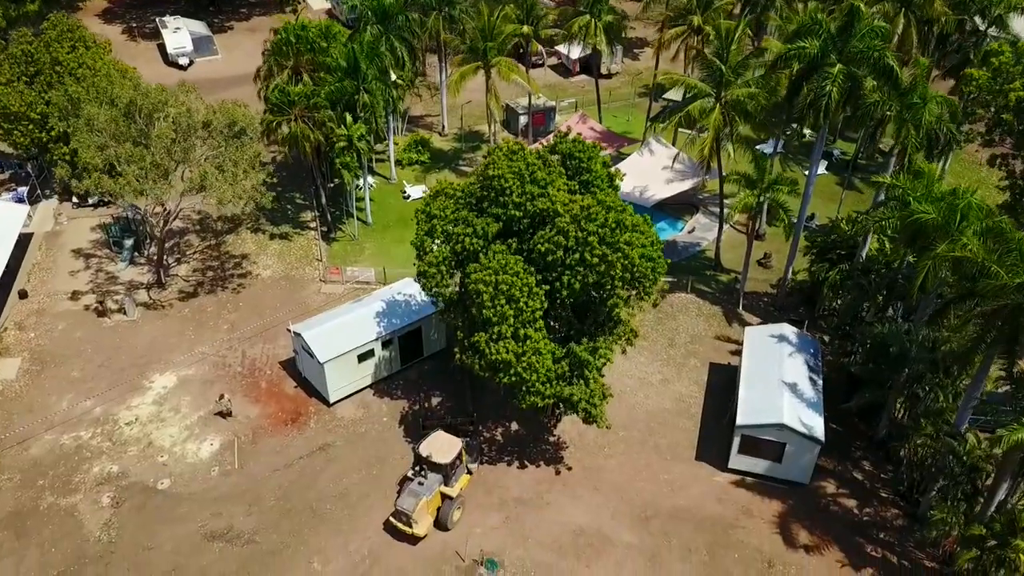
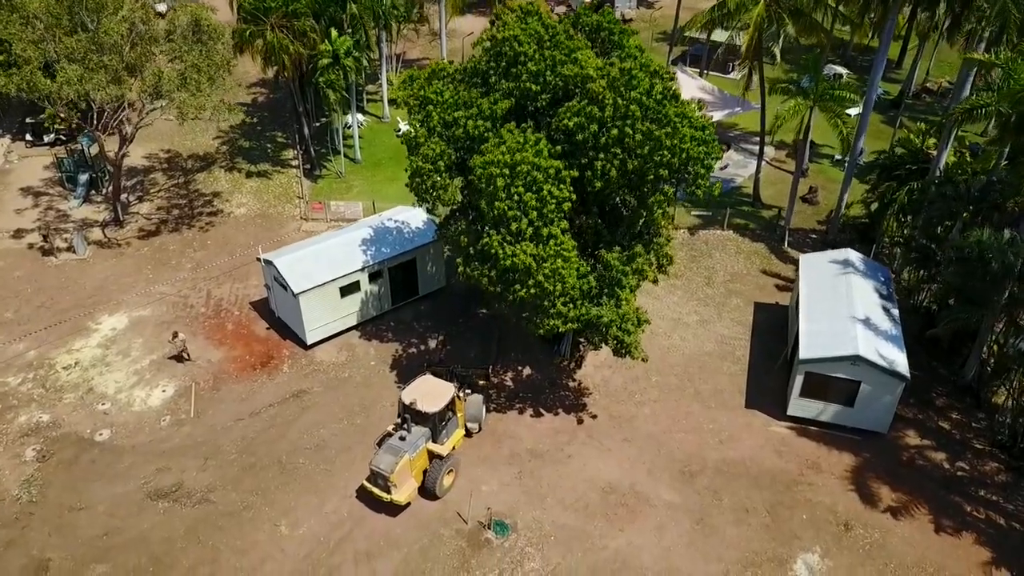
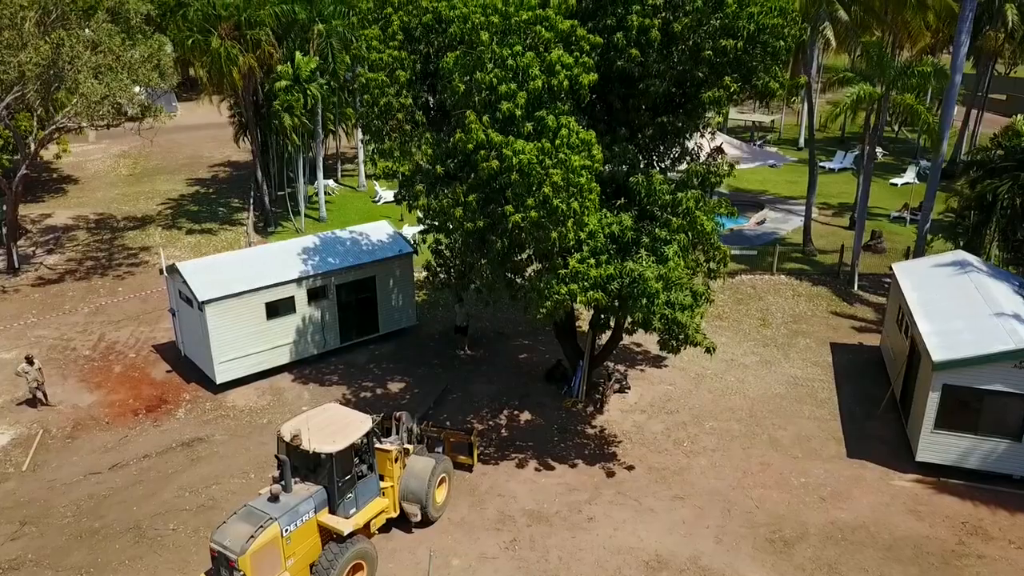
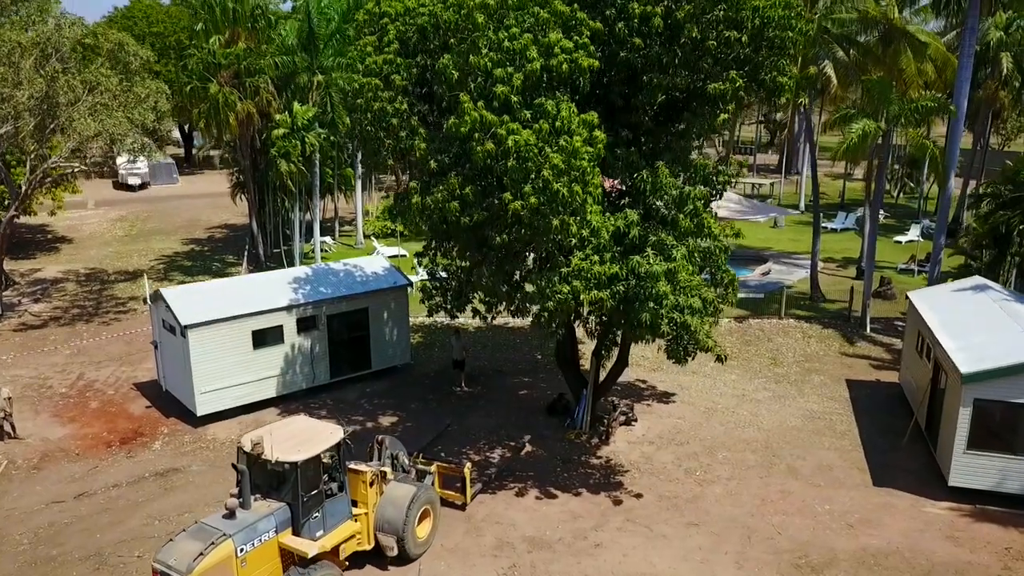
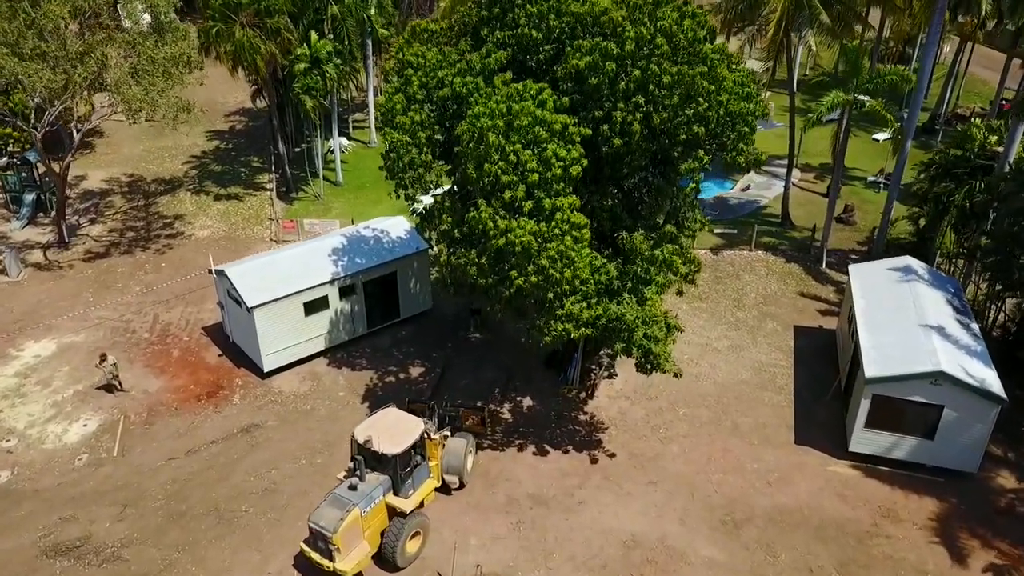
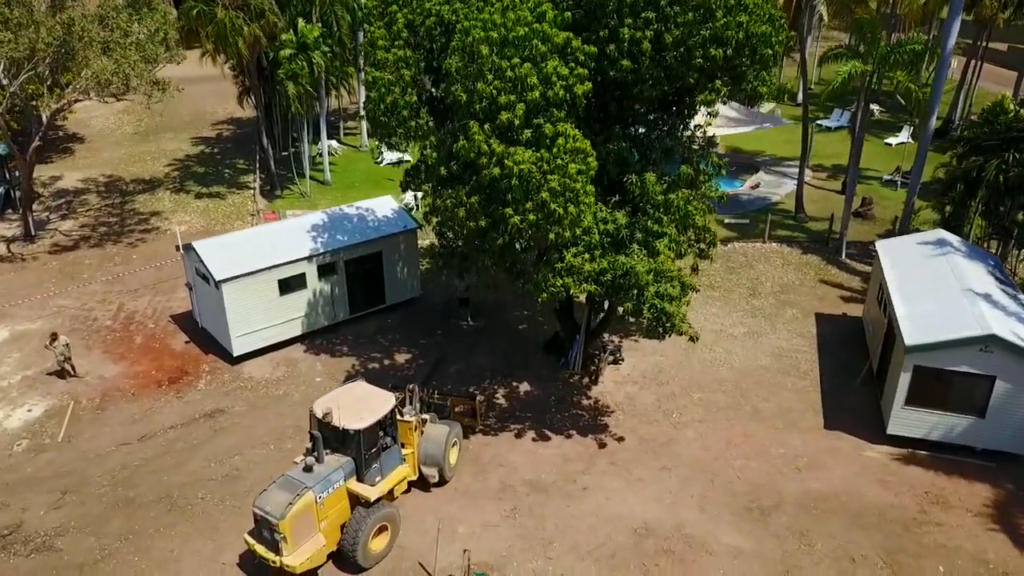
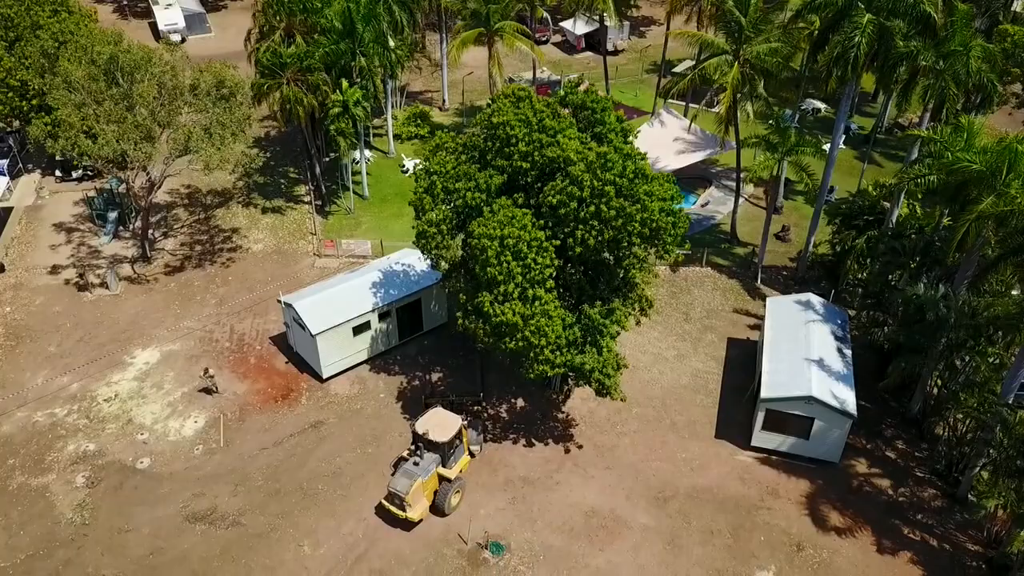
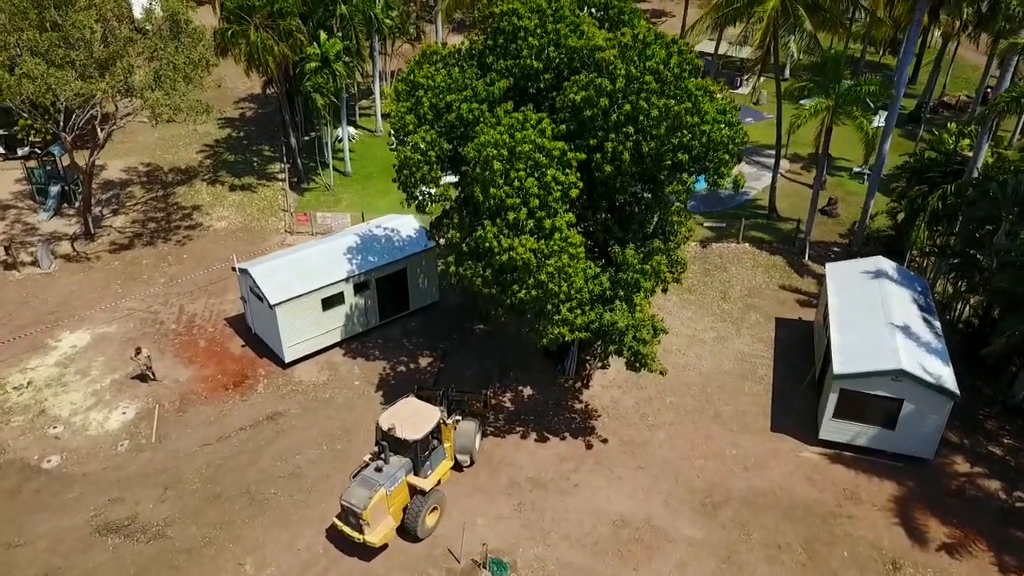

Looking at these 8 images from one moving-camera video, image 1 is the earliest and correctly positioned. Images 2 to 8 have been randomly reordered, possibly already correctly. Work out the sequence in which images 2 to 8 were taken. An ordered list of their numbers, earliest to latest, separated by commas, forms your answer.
7, 2, 8, 5, 6, 3, 4
